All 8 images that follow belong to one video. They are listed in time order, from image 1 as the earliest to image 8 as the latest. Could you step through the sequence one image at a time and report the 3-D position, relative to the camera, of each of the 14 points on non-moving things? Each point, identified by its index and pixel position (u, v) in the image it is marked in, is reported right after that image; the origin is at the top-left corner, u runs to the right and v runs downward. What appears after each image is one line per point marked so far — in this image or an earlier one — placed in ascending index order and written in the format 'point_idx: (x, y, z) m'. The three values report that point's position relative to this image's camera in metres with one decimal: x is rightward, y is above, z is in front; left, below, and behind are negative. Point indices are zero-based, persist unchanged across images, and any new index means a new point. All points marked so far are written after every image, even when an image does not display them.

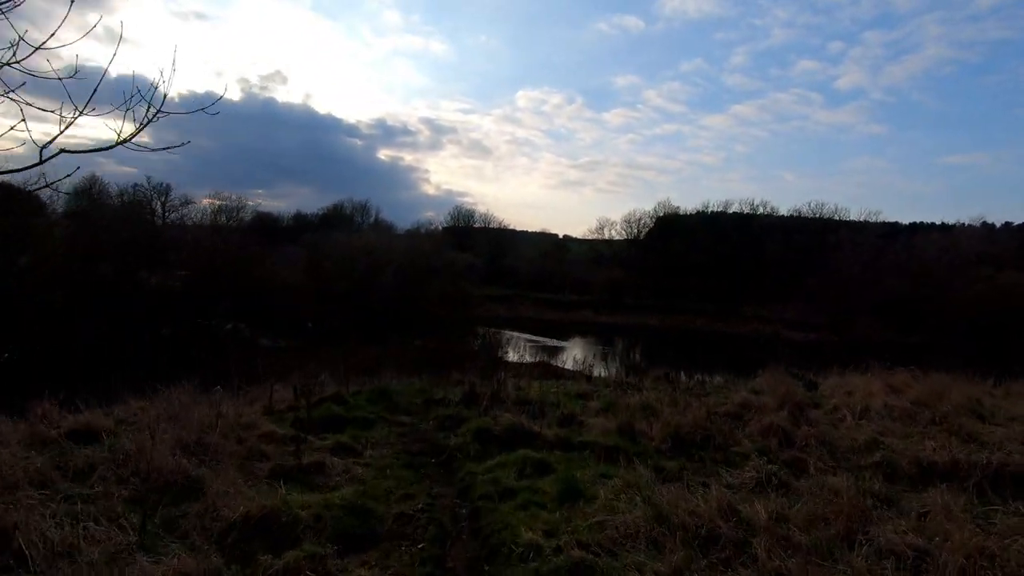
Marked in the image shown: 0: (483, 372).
0: (-0.8, -2.5, +15.2) m
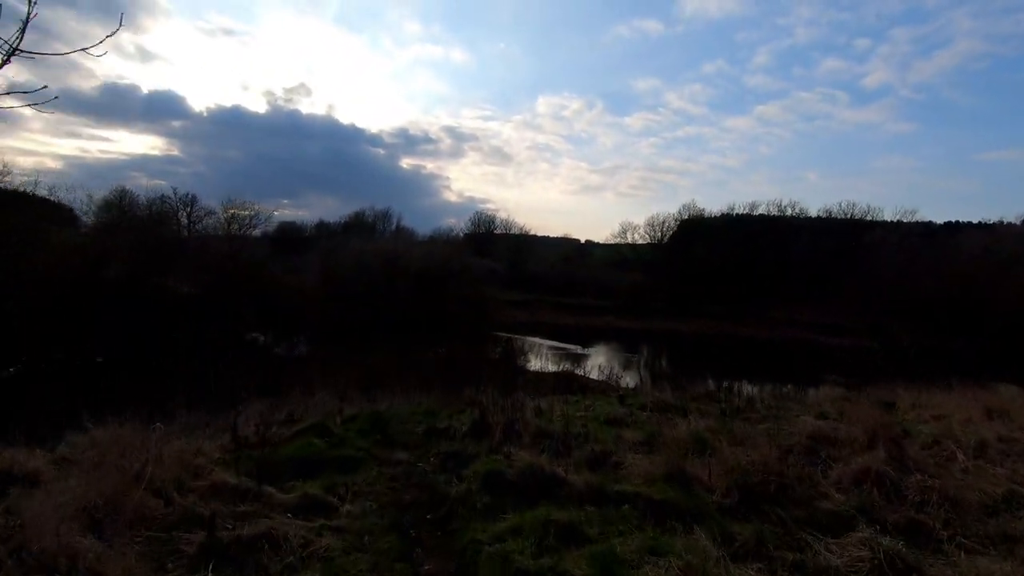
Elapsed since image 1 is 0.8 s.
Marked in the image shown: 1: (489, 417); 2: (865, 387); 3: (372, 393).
0: (-0.3, -2.6, +13.7) m
1: (-0.3, -1.8, +7.6) m
2: (+9.0, -2.9, +14.2) m
3: (-3.2, -2.7, +13.3) m
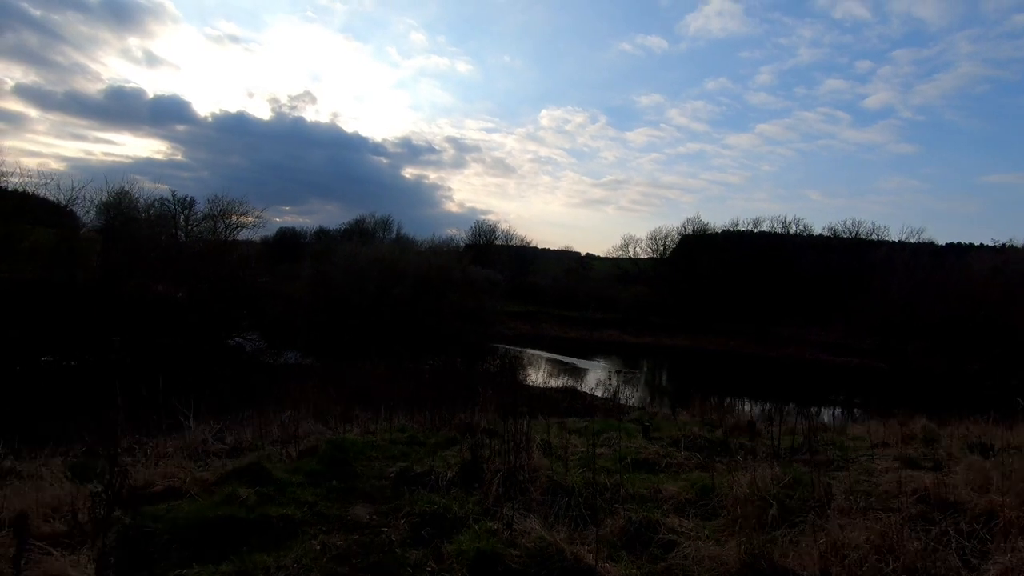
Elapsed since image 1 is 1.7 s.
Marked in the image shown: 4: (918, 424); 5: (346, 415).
0: (-0.3, -2.7, +11.8) m
1: (-0.3, -1.8, +5.8) m
2: (+9.0, -3.3, +12.3) m
3: (-3.2, -2.7, +11.4) m
4: (+8.1, -3.0, +10.9) m
5: (-3.8, -2.9, +12.6) m
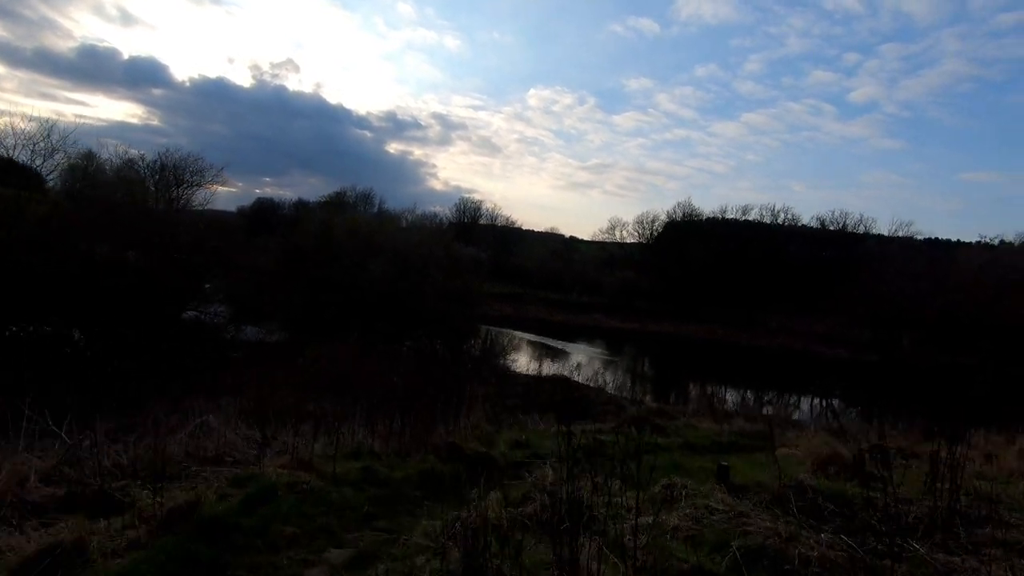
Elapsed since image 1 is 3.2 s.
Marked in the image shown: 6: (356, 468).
0: (-0.4, -2.3, +9.0) m
1: (-0.1, -1.5, +2.9) m
2: (+8.9, -3.1, +9.8) m
3: (-3.3, -2.1, +8.4) m
4: (+8.1, -2.8, +8.3) m
5: (-3.9, -2.3, +9.7) m
6: (-1.7, -1.9, +5.8) m
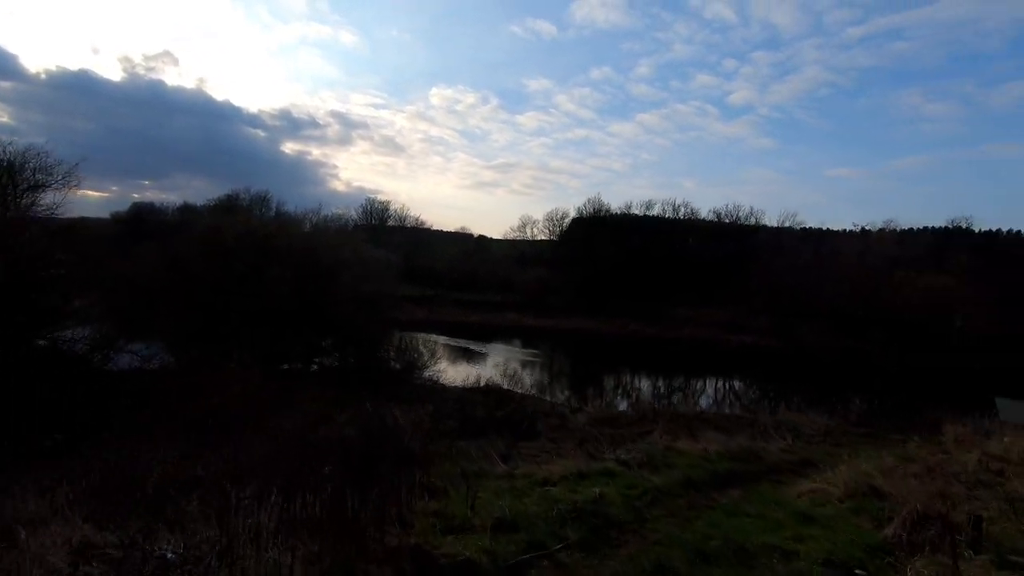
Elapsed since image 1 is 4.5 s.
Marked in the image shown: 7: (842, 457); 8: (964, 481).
0: (-0.7, -2.5, +6.6) m
1: (+0.5, -1.7, +0.7) m
2: (+8.3, -2.9, +9.0) m
3: (-3.5, -2.5, +5.6) m
4: (+7.8, -2.7, +7.3) m
5: (-4.3, -2.7, +6.8) m
6: (-1.5, -2.1, +3.3) m
7: (+6.6, -3.4, +11.2) m
8: (+6.1, -2.6, +7.5) m
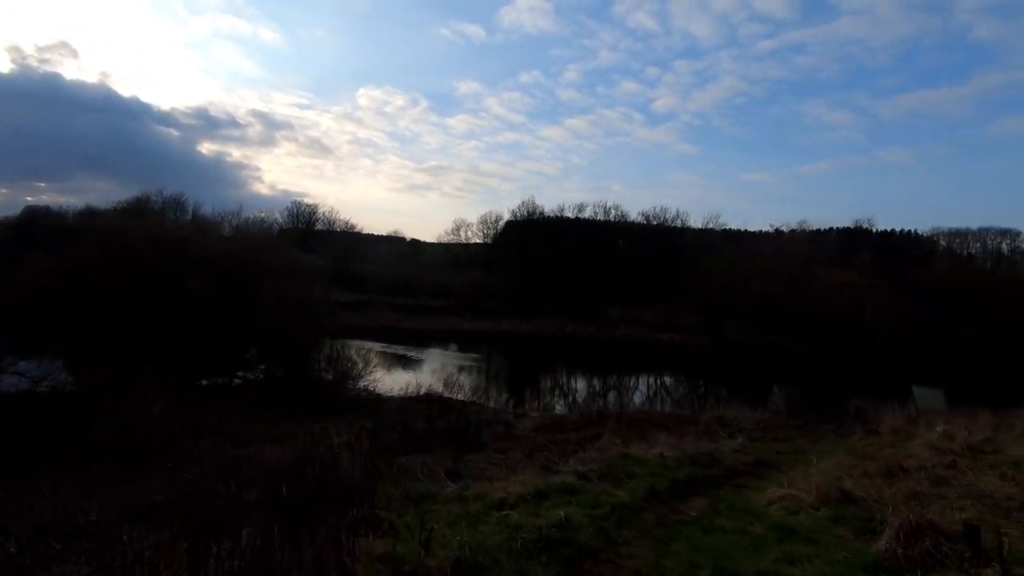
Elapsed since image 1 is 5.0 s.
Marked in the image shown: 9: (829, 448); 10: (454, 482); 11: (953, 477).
0: (-1.1, -2.5, +5.7) m
1: (+0.8, -1.7, 0.0) m
2: (+7.6, -2.8, +9.1) m
3: (-3.8, -2.6, +4.4) m
4: (+7.2, -2.6, +7.4) m
5: (-4.7, -2.8, +5.5) m
6: (-1.5, -2.2, +2.3) m
7: (+5.6, -3.4, +11.1) m
8: (+5.6, -2.6, +7.4) m
9: (+6.6, -3.3, +11.5) m
10: (-1.1, -3.5, +10.1) m
11: (+6.1, -2.6, +7.6) m
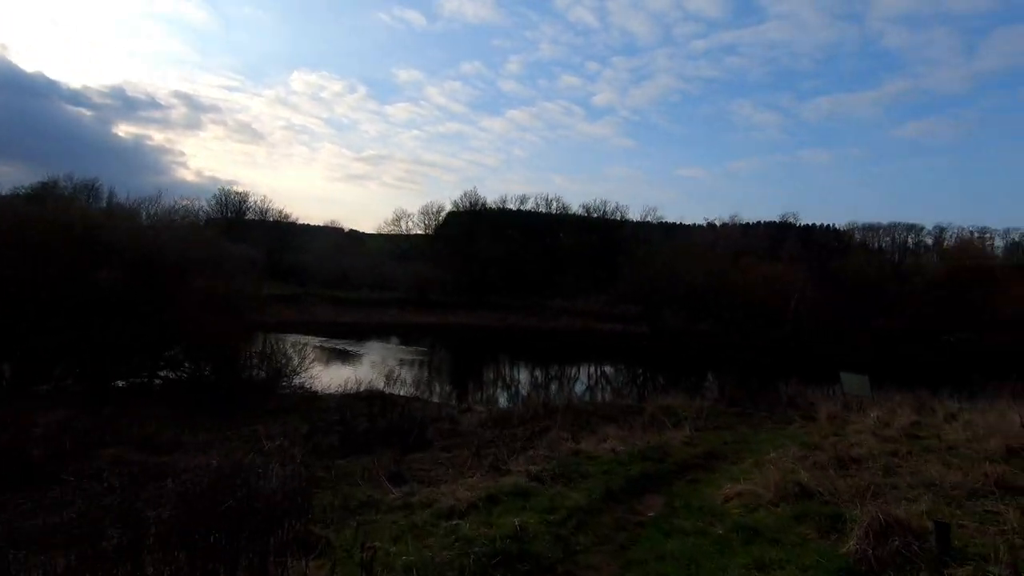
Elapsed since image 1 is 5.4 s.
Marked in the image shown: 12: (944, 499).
0: (-1.6, -2.5, +5.1) m
1: (+0.9, -1.7, -0.5) m
2: (+6.7, -2.6, +9.4) m
3: (-4.1, -2.5, +3.5) m
4: (+6.5, -2.4, +7.7) m
5: (-5.1, -2.7, +4.4) m
6: (-1.6, -2.2, +1.6) m
7: (+4.5, -3.2, +11.2) m
8: (+4.9, -2.4, +7.5) m
9: (+5.5, -3.1, +11.6) m
10: (-2.0, -3.4, +9.5) m
11: (+5.4, -2.5, +7.7) m
12: (+4.9, -2.4, +6.2) m
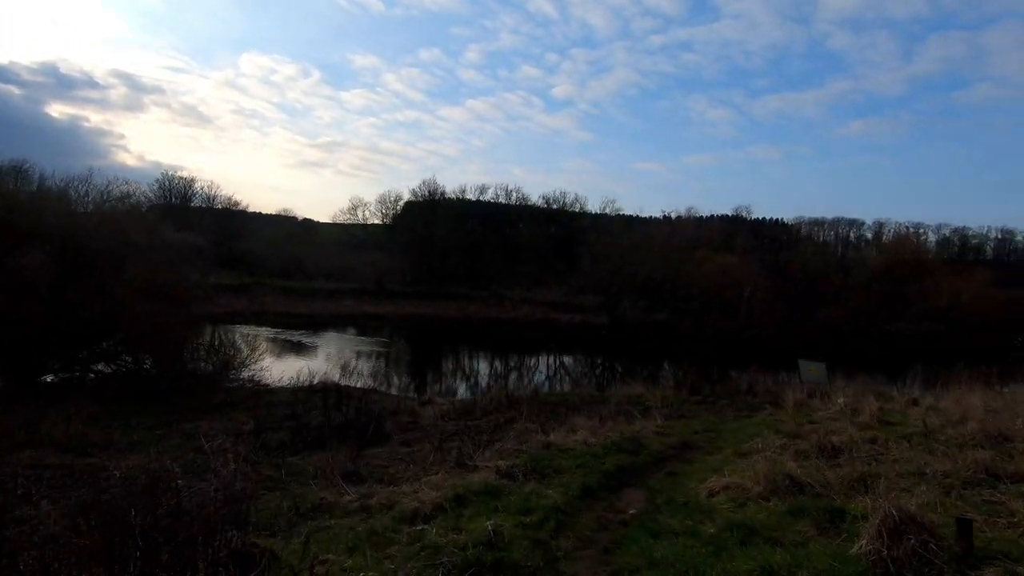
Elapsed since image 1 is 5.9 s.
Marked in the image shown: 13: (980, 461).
0: (-1.7, -2.2, +4.3) m
1: (+1.1, -1.6, -1.0) m
2: (+6.2, -2.4, +9.2) m
3: (-4.1, -2.3, +2.6) m
4: (+6.1, -2.2, +7.5) m
5: (-5.3, -2.5, +3.4) m
6: (-1.6, -2.0, +0.9) m
7: (+3.9, -2.9, +10.8) m
8: (+4.5, -2.2, +7.2) m
9: (+4.8, -2.8, +11.4) m
10: (-2.5, -3.1, +8.7) m
11: (+5.0, -2.2, +7.5) m
12: (+4.6, -2.2, +6.0) m
13: (+5.5, -2.0, +6.7) m
